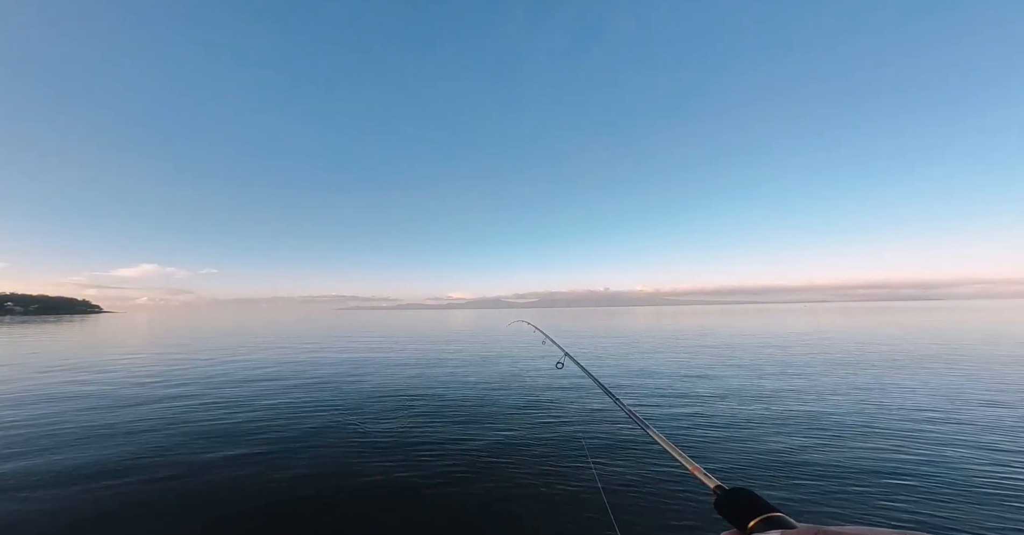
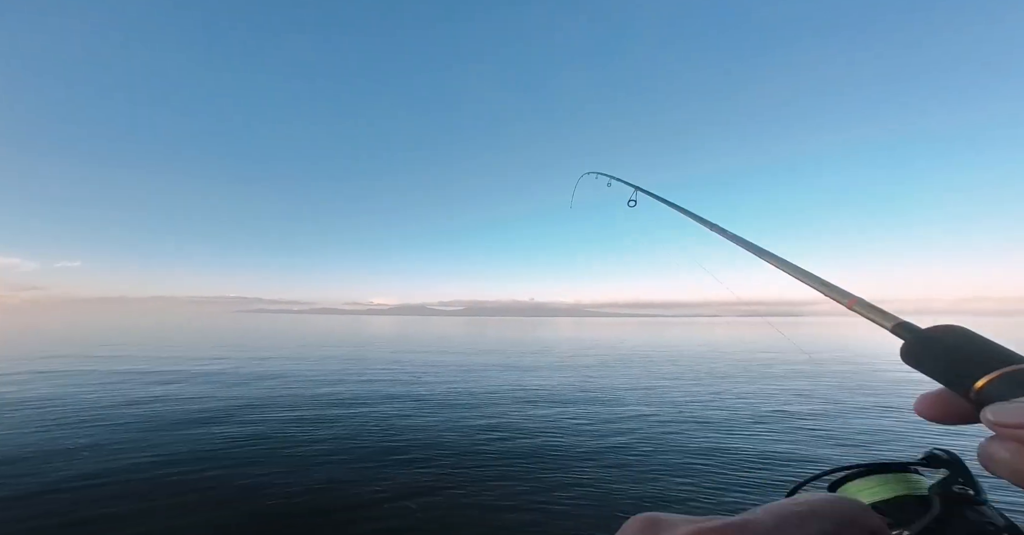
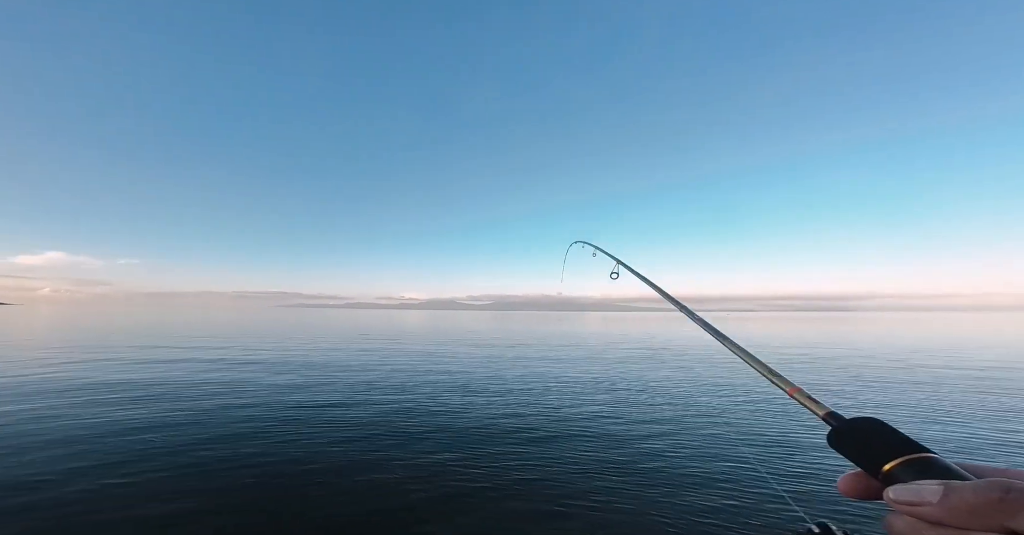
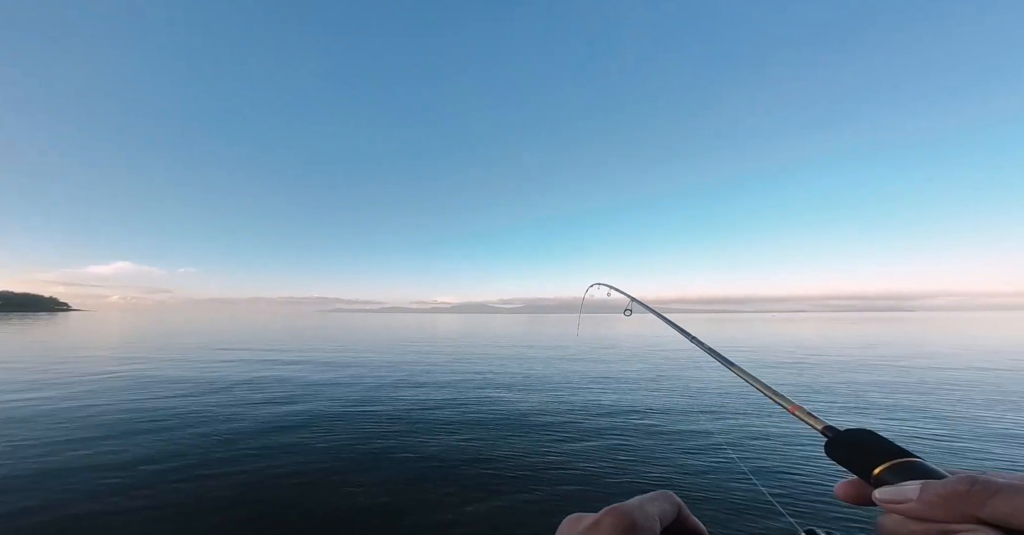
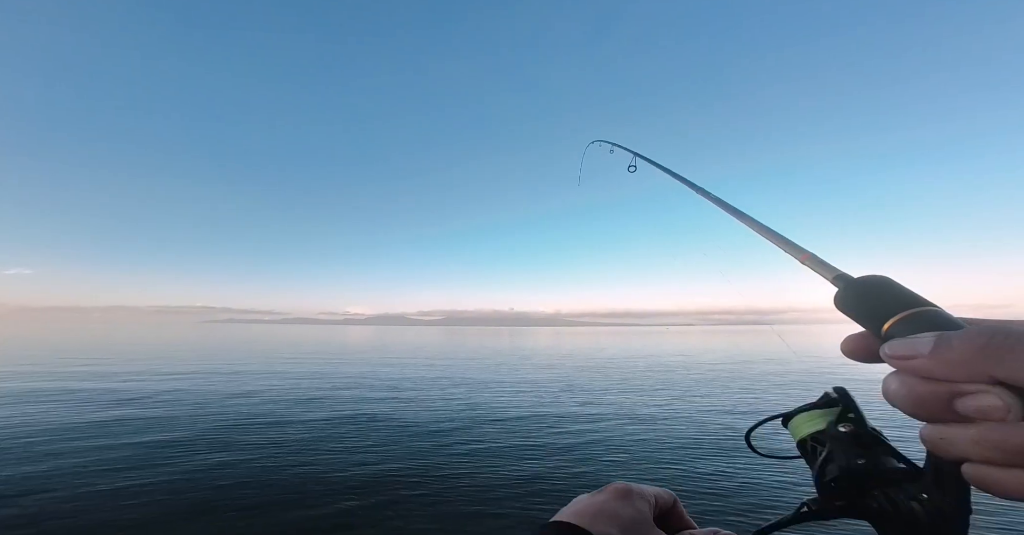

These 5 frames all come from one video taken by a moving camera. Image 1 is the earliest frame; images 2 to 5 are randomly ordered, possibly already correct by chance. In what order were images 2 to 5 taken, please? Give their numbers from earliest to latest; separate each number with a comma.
4, 3, 2, 5
